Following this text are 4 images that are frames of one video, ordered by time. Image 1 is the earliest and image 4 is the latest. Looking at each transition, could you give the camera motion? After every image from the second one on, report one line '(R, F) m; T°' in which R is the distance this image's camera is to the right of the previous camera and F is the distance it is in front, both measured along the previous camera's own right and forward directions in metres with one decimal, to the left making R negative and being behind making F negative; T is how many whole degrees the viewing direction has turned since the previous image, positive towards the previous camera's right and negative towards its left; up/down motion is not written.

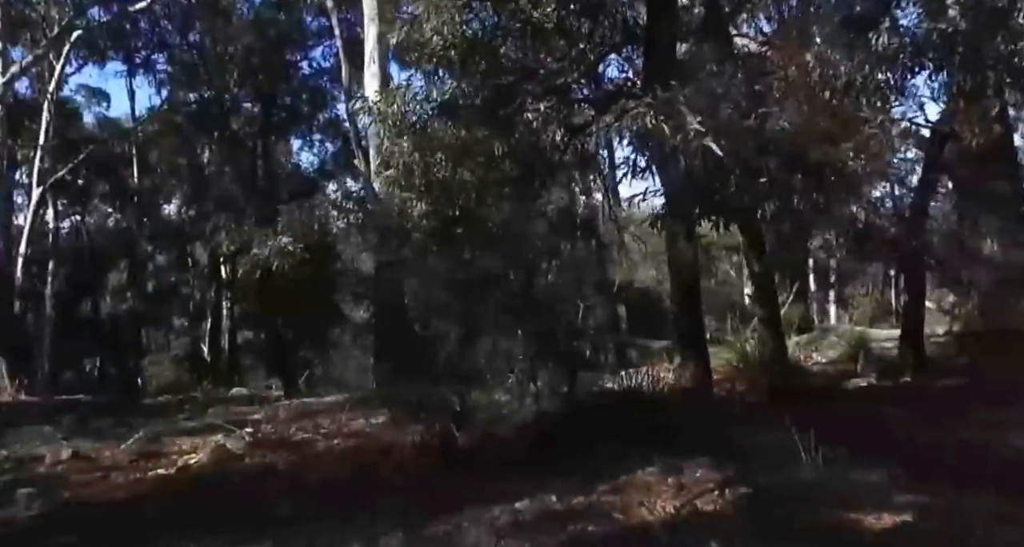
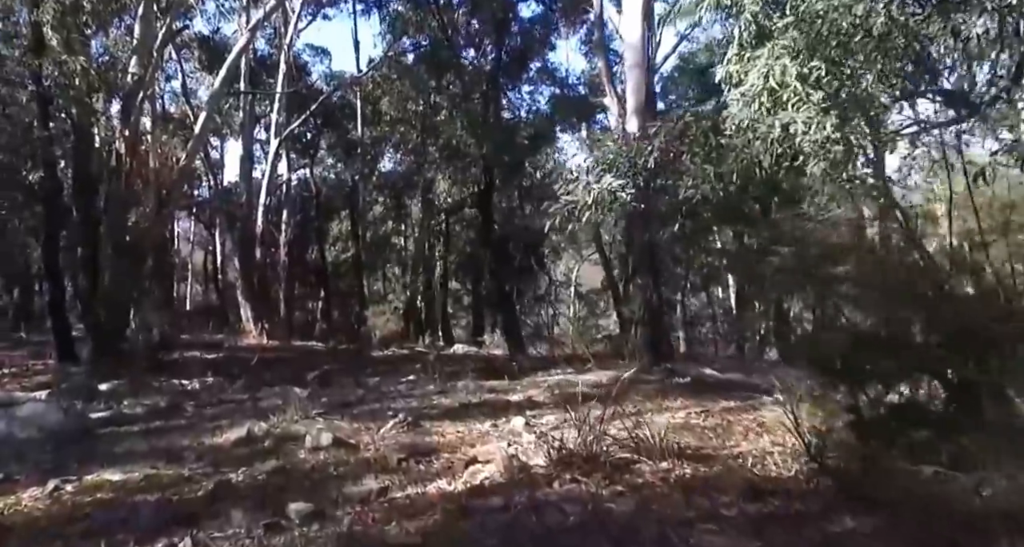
(-1.1, +1.6) m; -13°
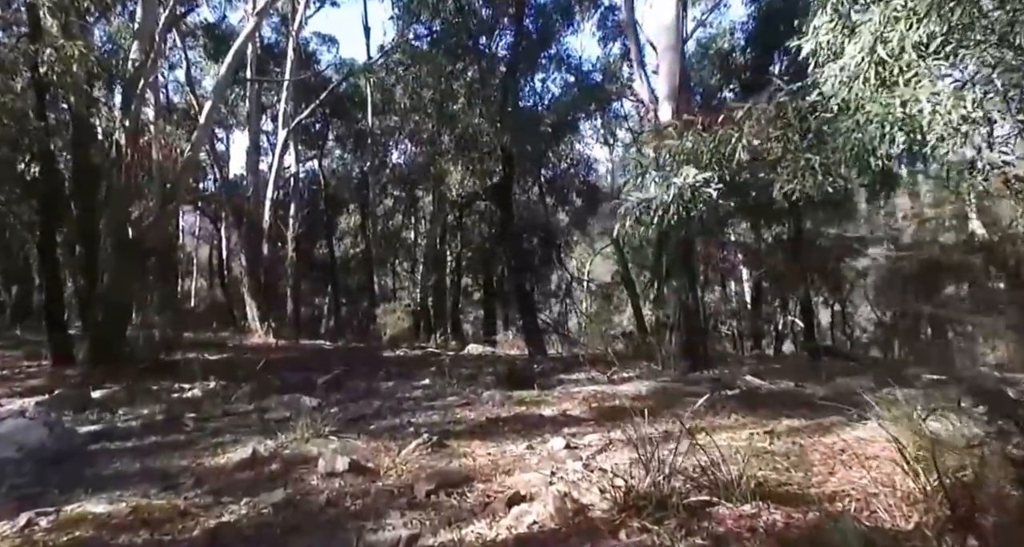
(-0.2, +0.8) m; 0°
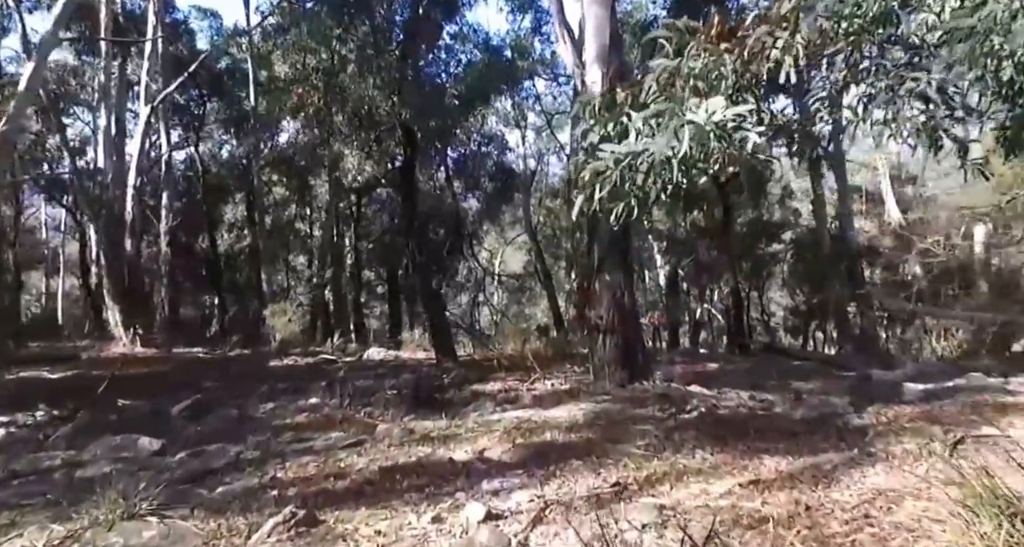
(+0.1, +1.8) m; +6°
